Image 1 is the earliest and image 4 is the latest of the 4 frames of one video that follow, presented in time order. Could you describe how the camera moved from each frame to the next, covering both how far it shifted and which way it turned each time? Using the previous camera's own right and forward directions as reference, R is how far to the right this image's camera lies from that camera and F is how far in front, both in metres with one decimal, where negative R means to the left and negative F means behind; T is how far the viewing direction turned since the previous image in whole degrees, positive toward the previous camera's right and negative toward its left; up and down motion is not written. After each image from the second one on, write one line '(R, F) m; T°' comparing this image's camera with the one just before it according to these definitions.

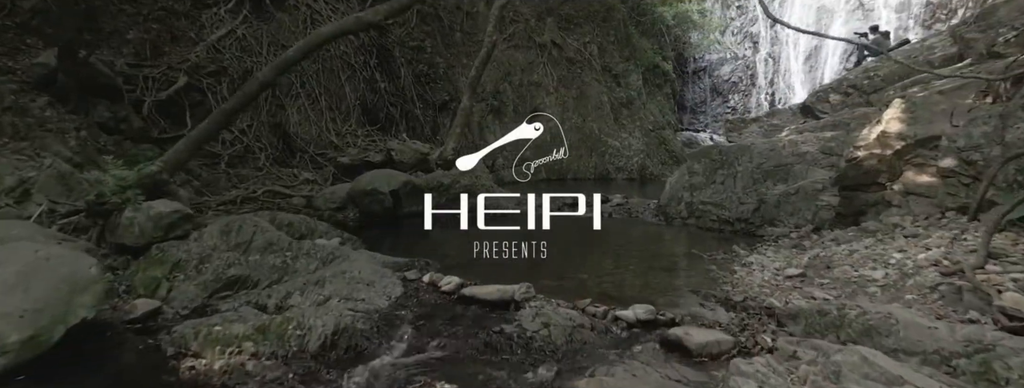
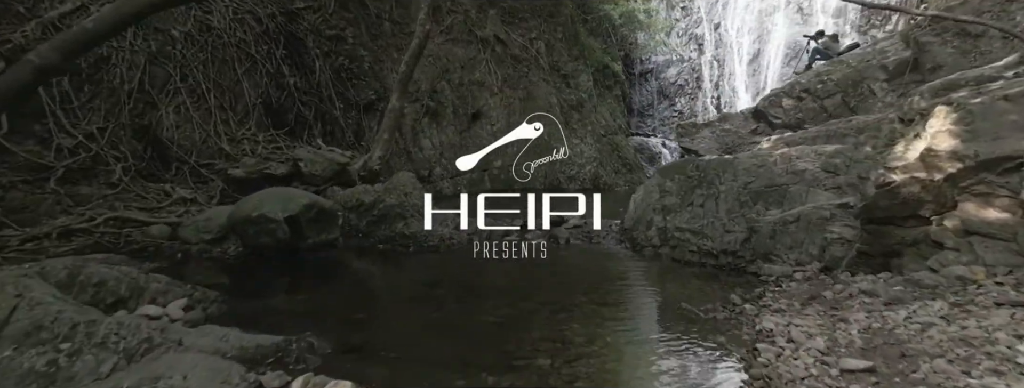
(+0.1, +1.0) m; +7°
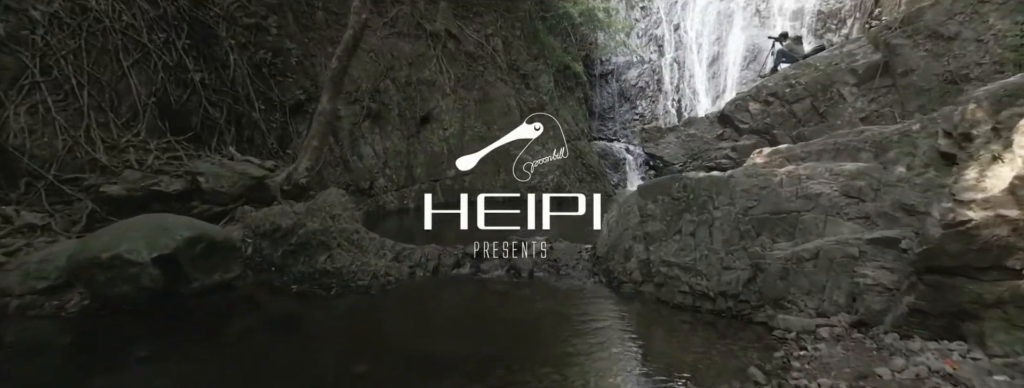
(+0.1, +0.8) m; +5°
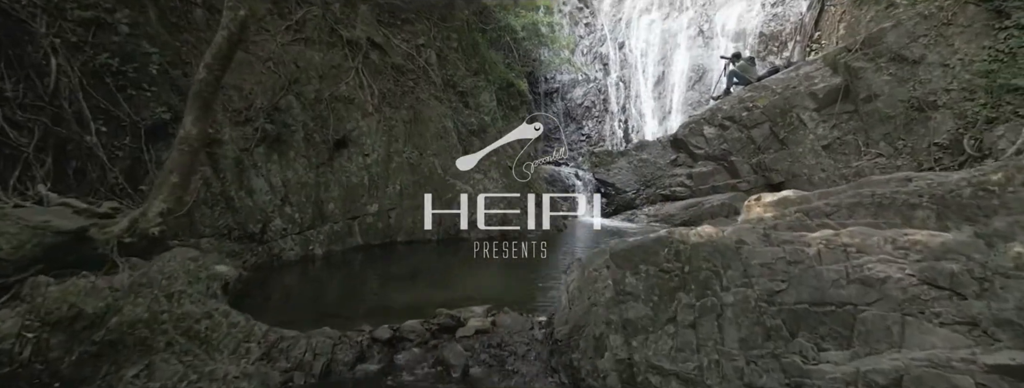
(+0.1, +1.1) m; +7°
